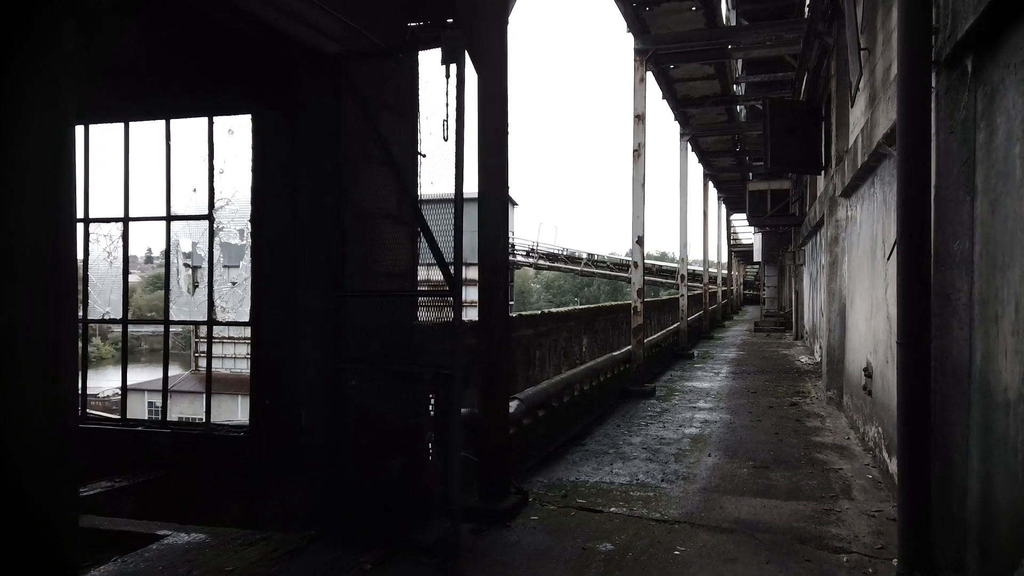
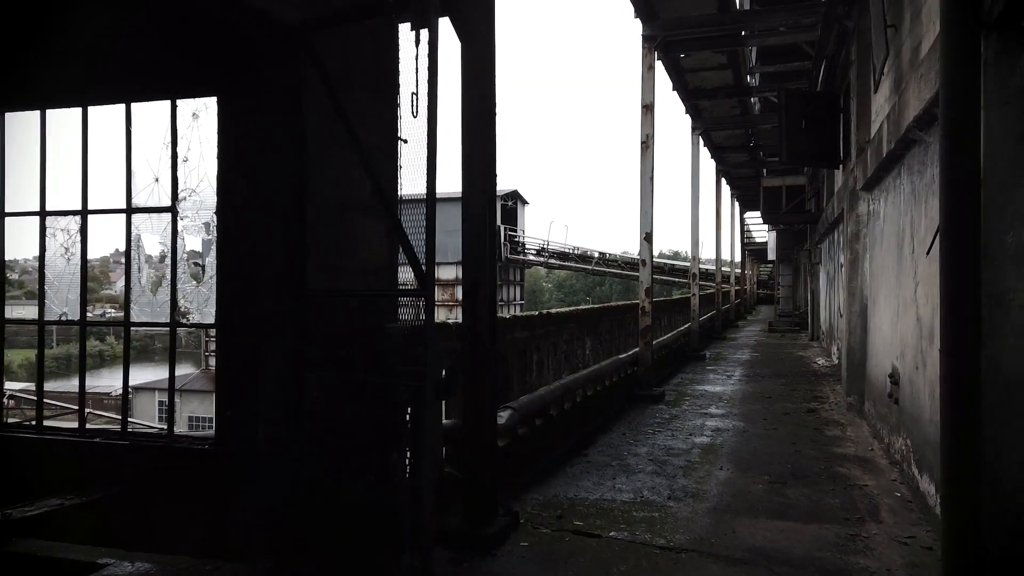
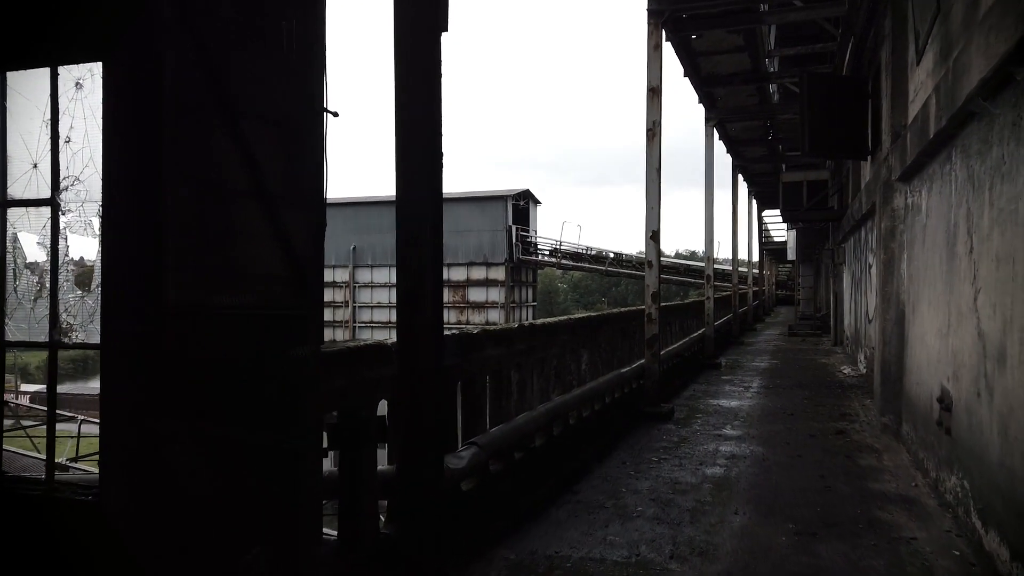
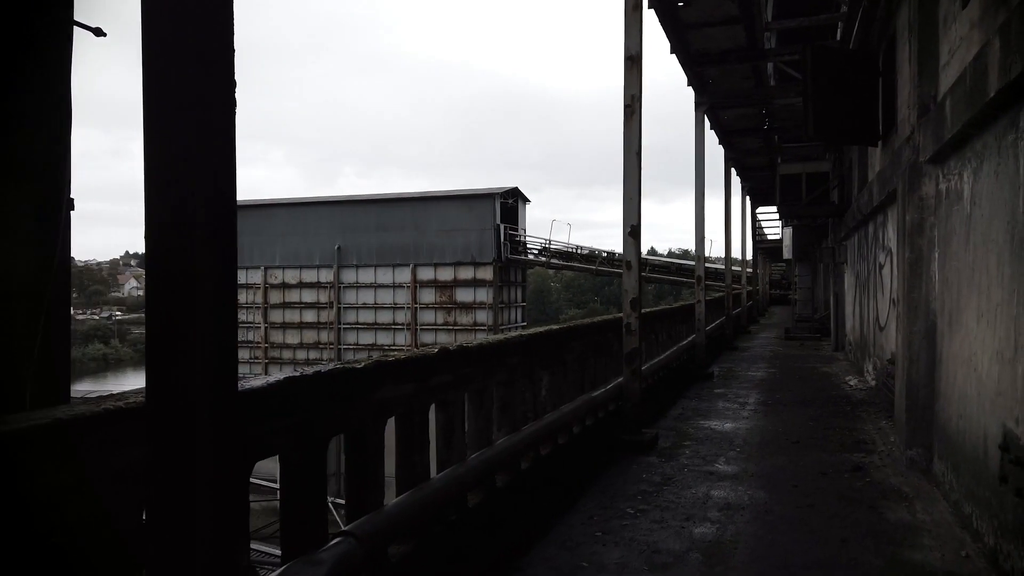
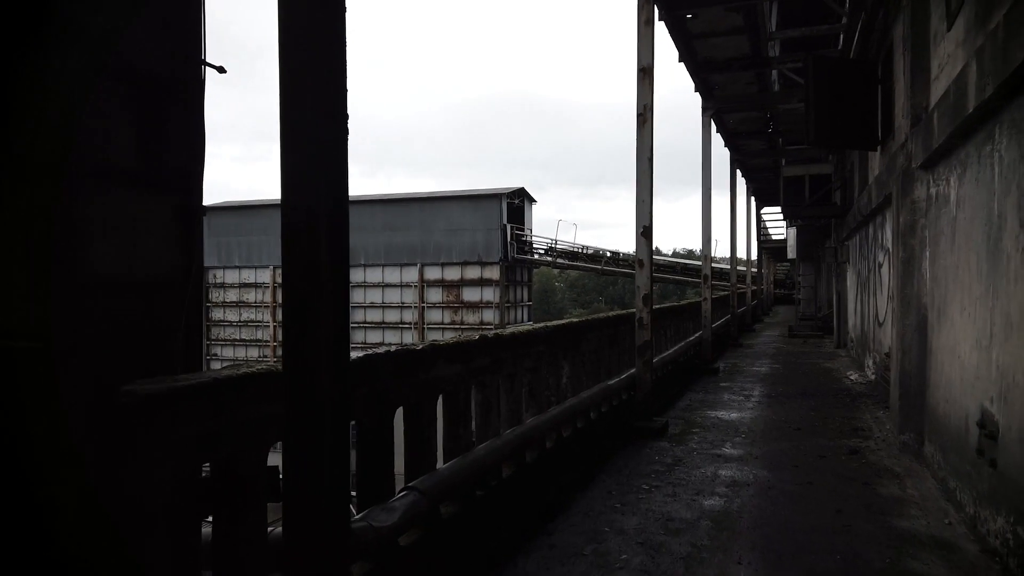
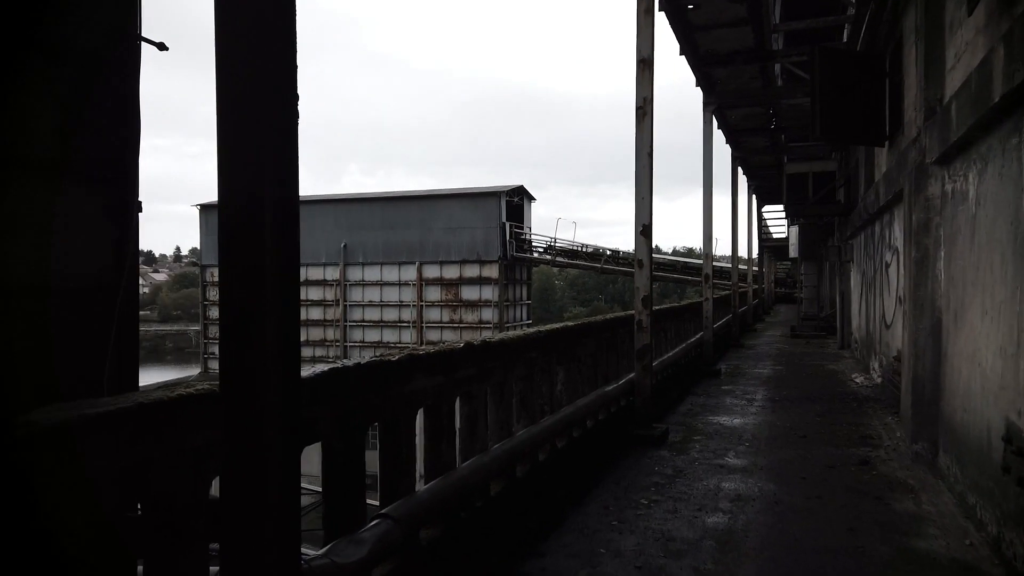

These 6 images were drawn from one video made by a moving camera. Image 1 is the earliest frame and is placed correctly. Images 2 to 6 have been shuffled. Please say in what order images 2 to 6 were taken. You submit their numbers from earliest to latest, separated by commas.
2, 3, 5, 6, 4
